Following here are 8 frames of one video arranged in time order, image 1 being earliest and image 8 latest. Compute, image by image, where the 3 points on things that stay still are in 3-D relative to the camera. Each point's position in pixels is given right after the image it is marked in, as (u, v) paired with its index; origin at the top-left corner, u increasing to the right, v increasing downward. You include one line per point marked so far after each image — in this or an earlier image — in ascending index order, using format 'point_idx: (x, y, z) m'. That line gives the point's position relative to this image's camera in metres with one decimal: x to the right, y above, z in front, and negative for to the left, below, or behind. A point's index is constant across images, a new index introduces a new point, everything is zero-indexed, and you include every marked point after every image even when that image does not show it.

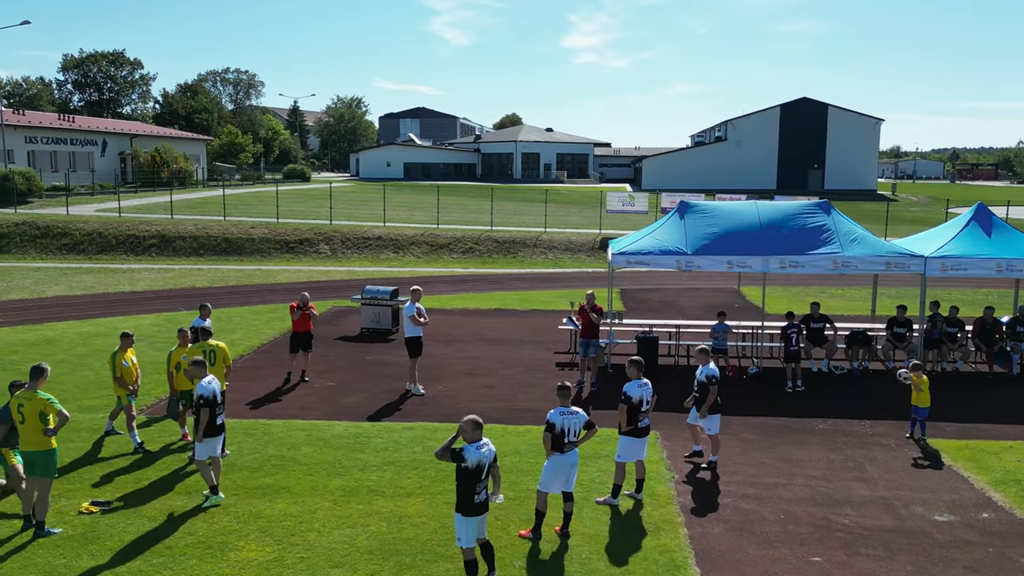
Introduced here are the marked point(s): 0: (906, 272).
0: (+6.7, +0.3, +14.9) m
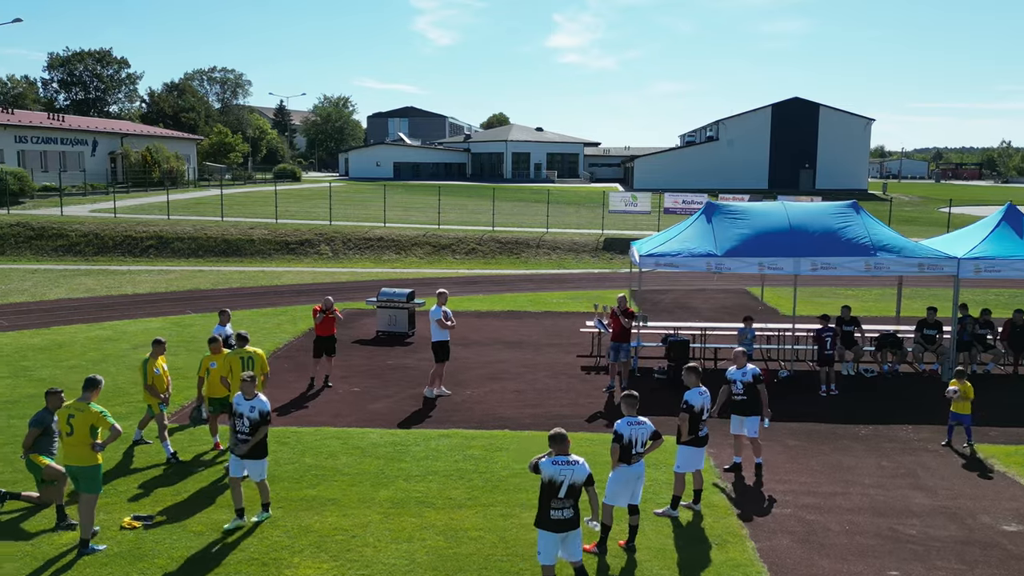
0: (+7.2, +0.2, +14.7) m
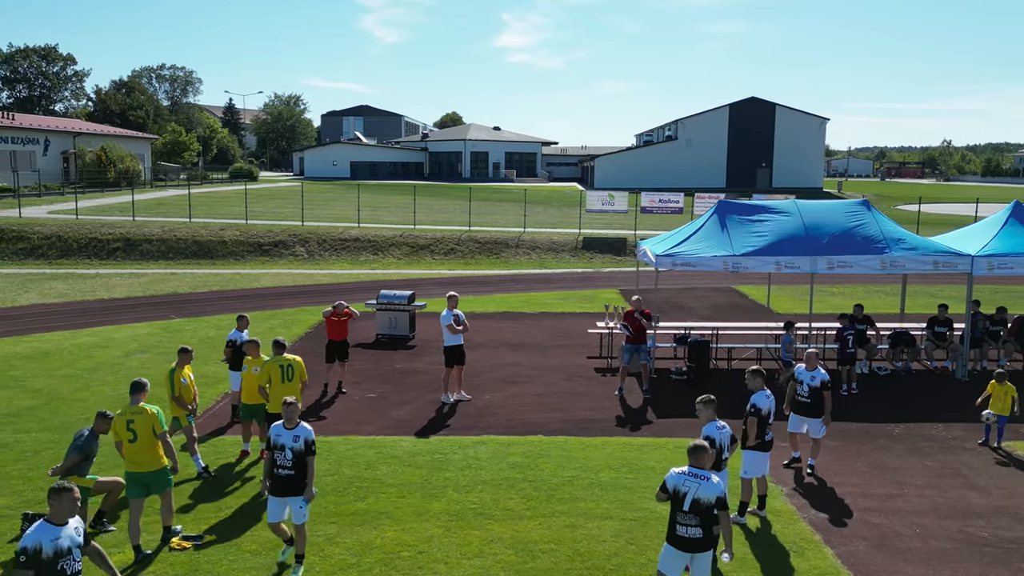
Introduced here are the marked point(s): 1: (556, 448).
0: (+7.5, +0.3, +14.8) m
1: (+0.5, -2.0, +10.7) m
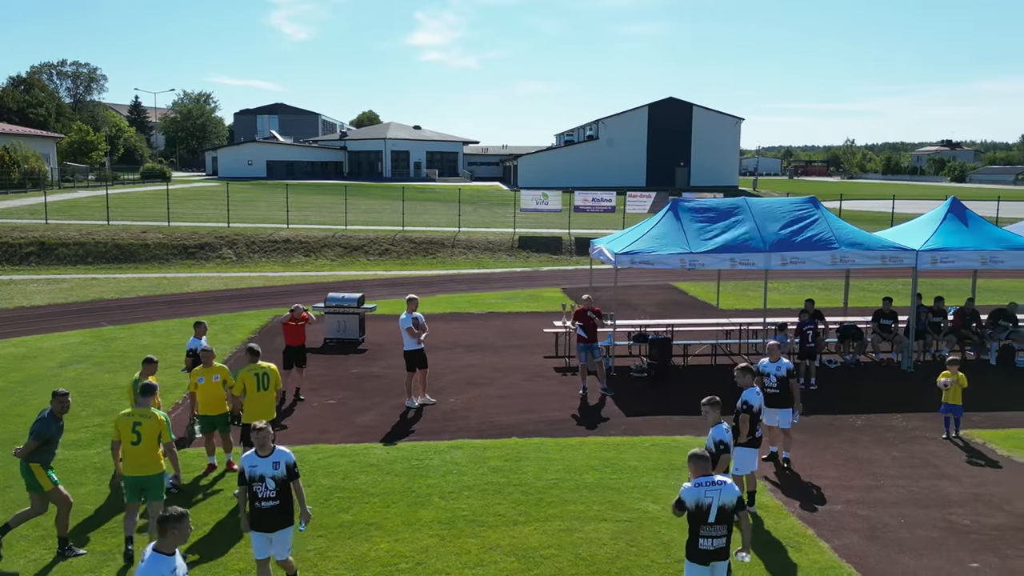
0: (+6.8, +0.4, +15.2) m
1: (+0.3, -2.0, +10.6) m
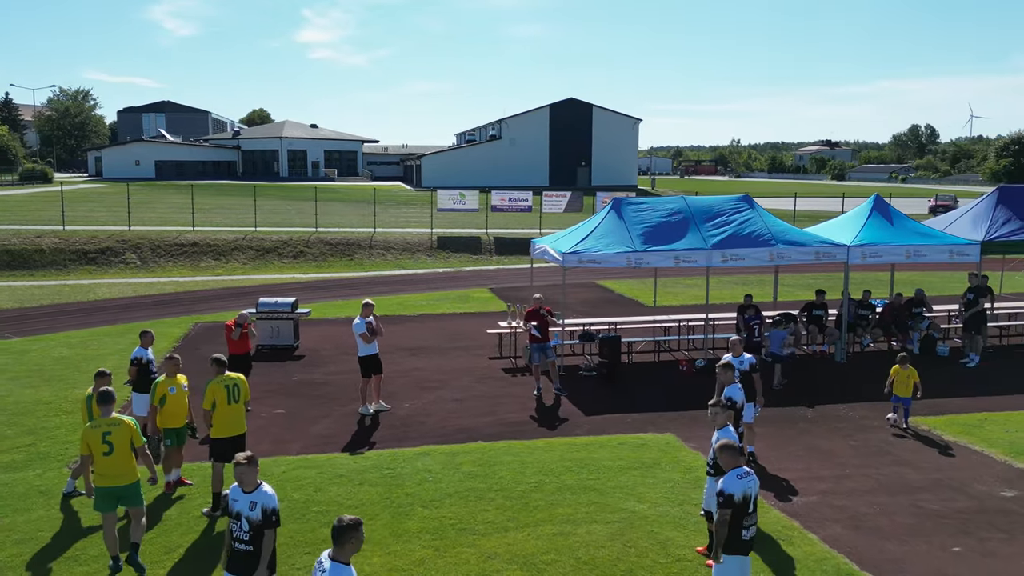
0: (+5.8, +0.5, +15.8) m
1: (-0.1, -2.0, +10.4) m
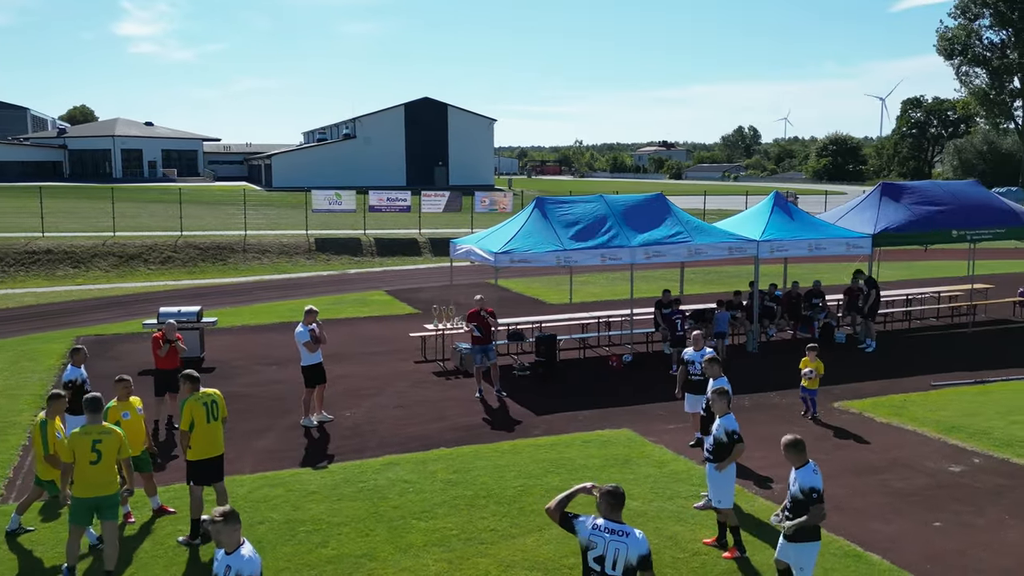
0: (+4.4, +0.6, +16.5) m
1: (-0.4, -2.0, +10.2) m
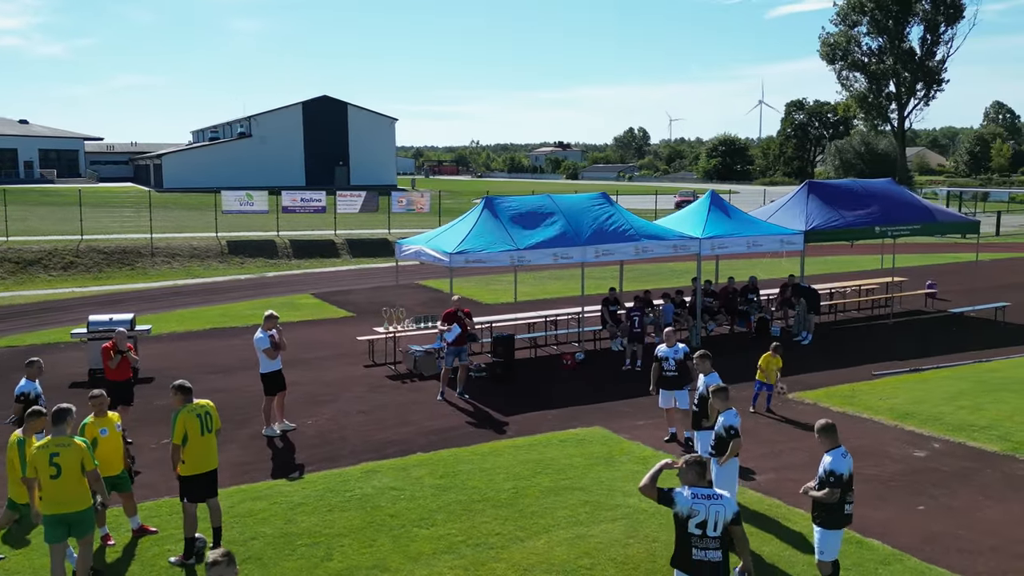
0: (+3.4, +0.7, +16.8) m
1: (-0.6, -2.0, +10.0) m
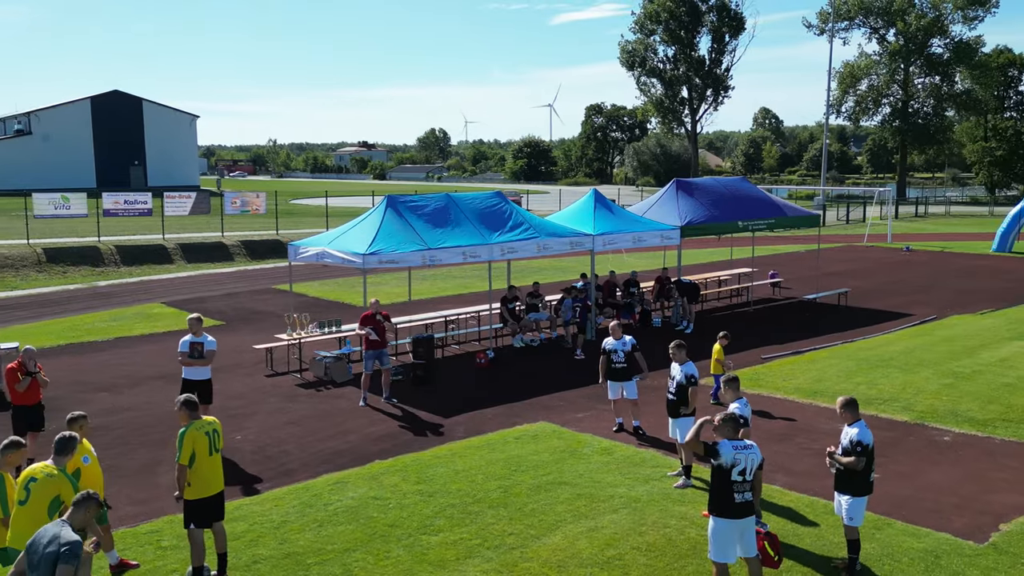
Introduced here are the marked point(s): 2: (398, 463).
0: (+1.4, +0.8, +17.3) m
1: (-0.9, -2.0, +9.8) m
2: (-1.3, -2.0, +9.9) m
